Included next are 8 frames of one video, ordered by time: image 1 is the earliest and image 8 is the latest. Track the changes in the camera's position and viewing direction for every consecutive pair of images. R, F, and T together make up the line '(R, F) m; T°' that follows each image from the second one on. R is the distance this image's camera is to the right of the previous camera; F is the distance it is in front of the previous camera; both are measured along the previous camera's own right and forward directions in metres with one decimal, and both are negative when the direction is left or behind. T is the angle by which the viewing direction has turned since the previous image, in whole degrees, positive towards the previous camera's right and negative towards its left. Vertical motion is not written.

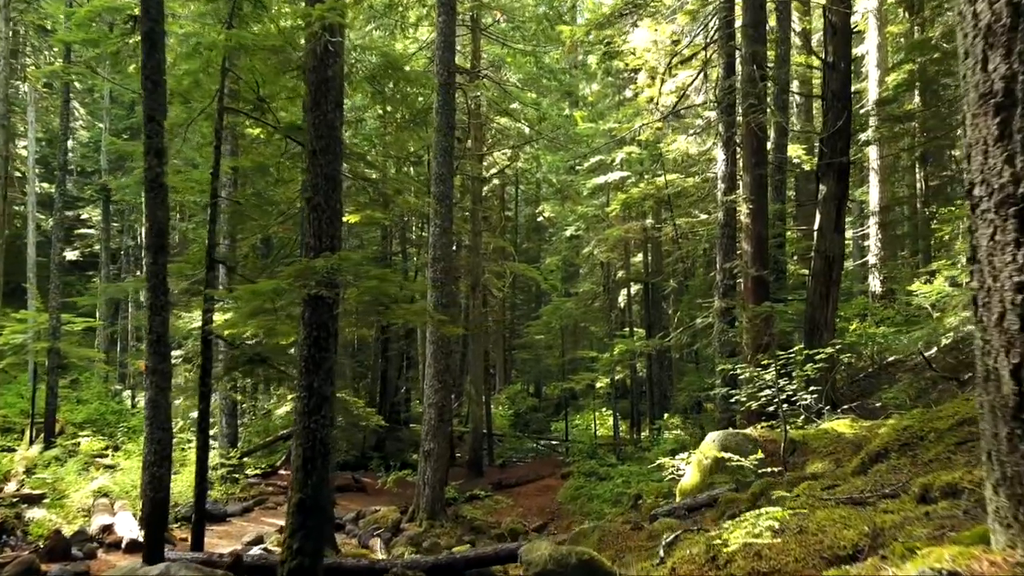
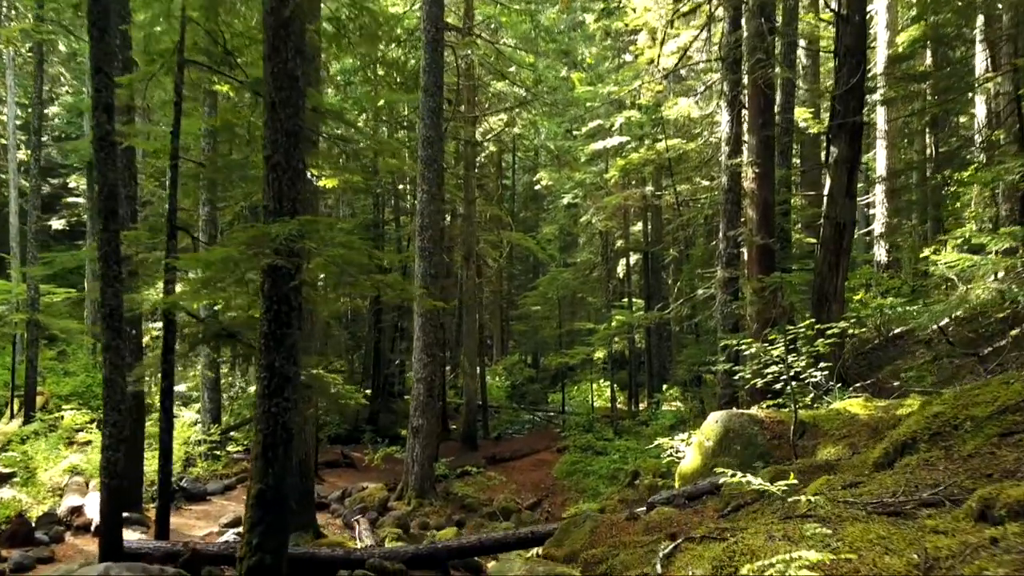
(+0.1, +0.6) m; 0°
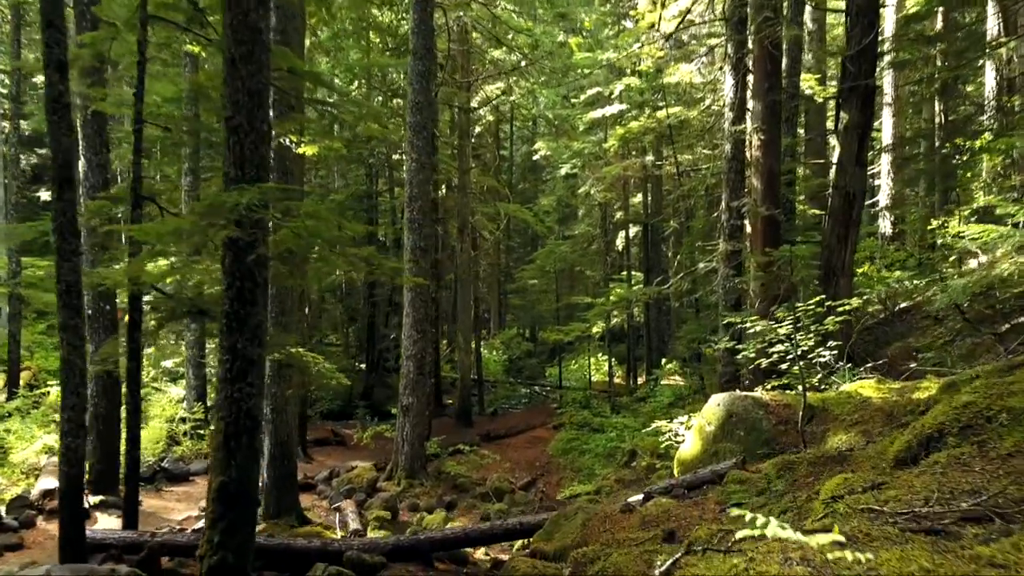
(+0.1, +0.5) m; 0°
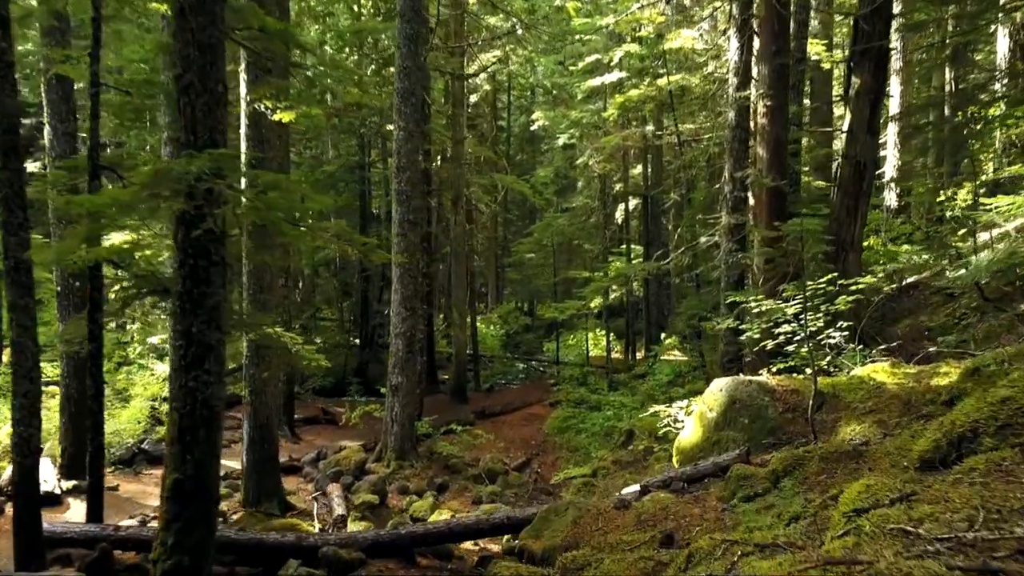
(+0.1, +0.5) m; 0°
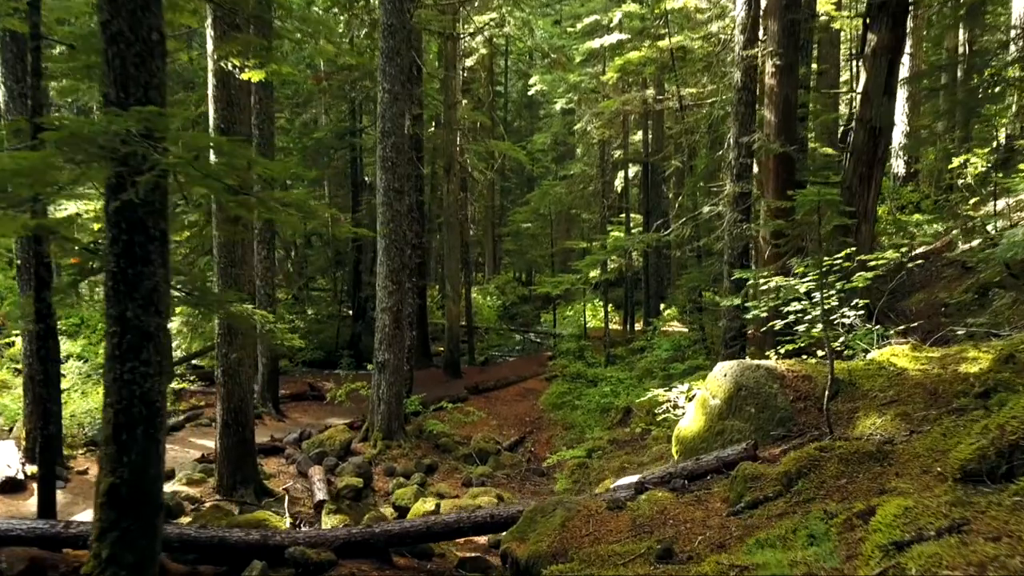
(+0.1, +0.6) m; 0°
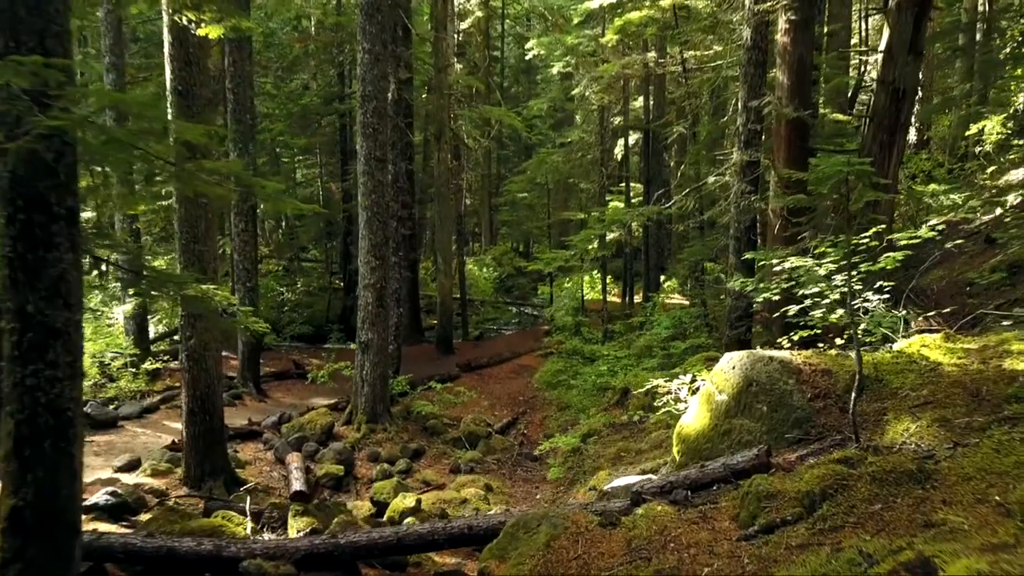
(+0.1, +0.7) m; 0°
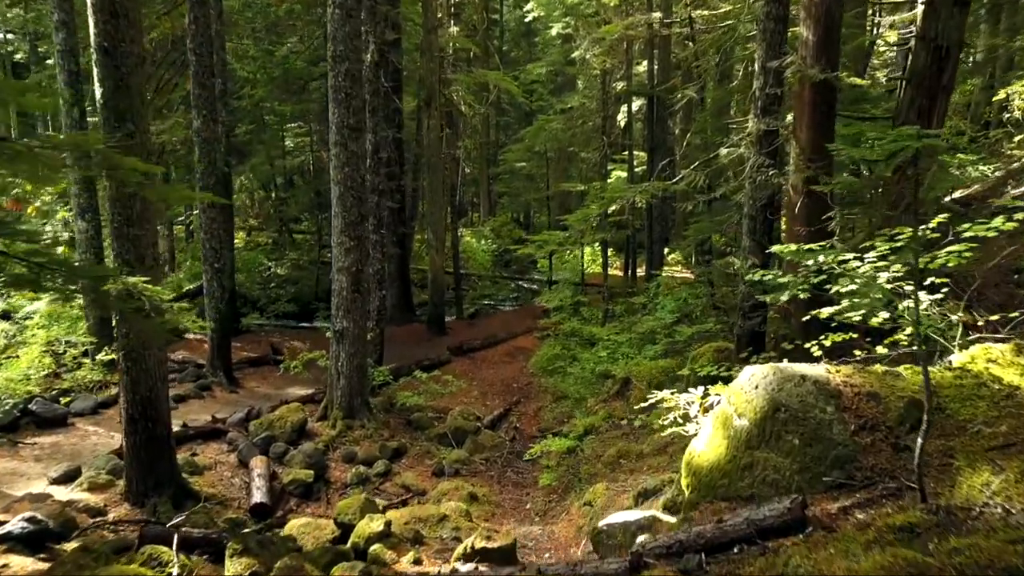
(+0.2, +1.0) m; 0°
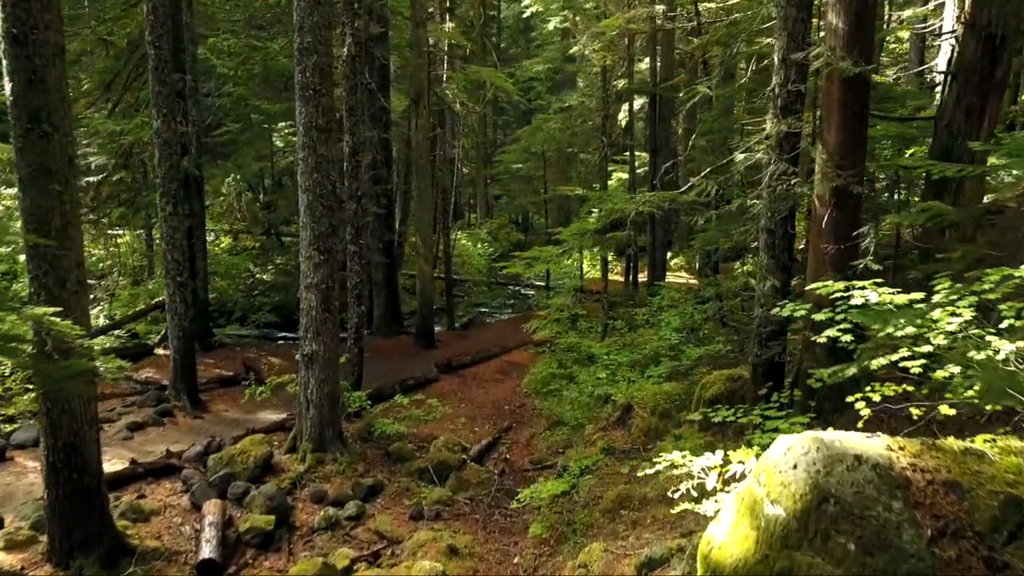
(+0.1, +0.9) m; 0°
